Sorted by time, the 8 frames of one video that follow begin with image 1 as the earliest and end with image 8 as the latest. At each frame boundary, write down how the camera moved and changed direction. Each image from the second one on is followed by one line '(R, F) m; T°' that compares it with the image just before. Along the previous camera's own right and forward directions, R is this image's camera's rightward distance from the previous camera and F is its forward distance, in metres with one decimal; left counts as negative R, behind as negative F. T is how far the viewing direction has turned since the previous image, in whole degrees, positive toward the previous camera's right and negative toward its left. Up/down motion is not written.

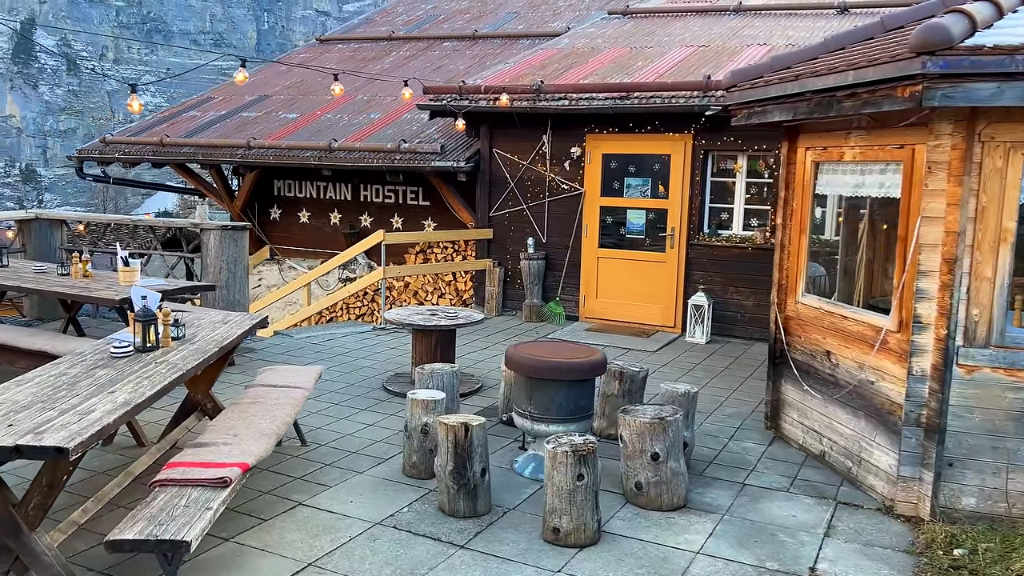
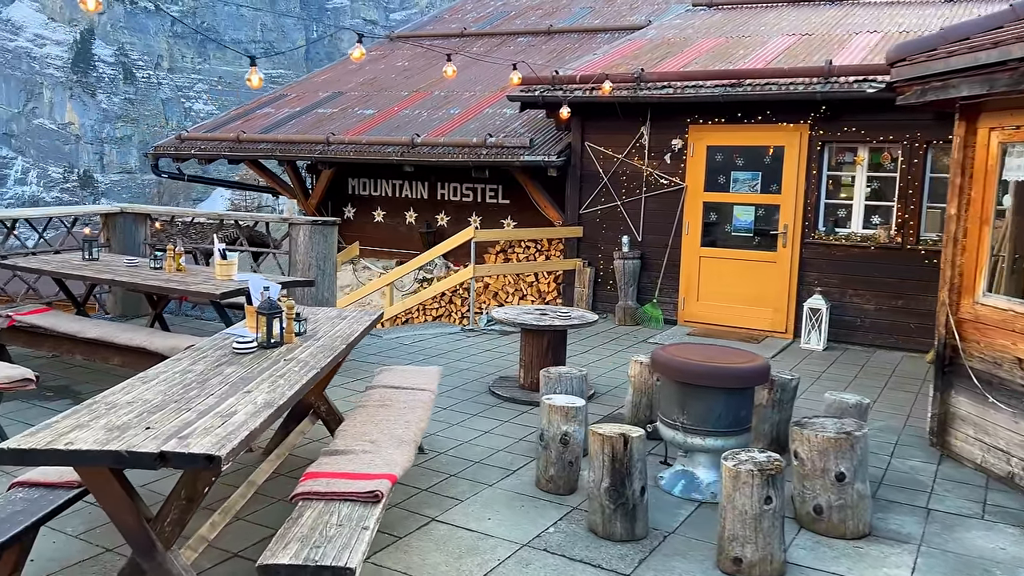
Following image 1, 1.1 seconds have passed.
(-0.6, +0.5) m; -3°
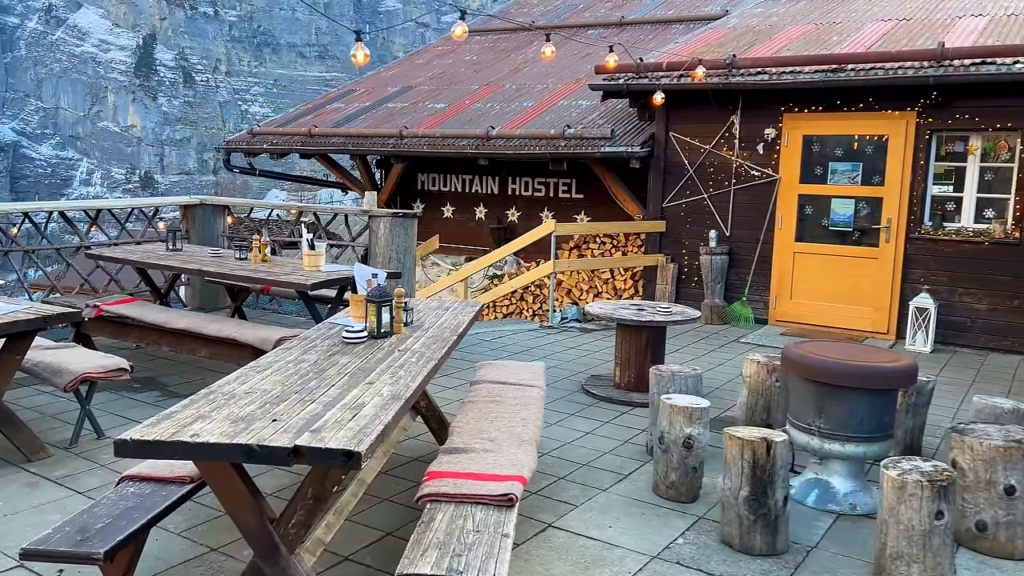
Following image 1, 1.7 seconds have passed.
(-0.4, +0.3) m; -3°
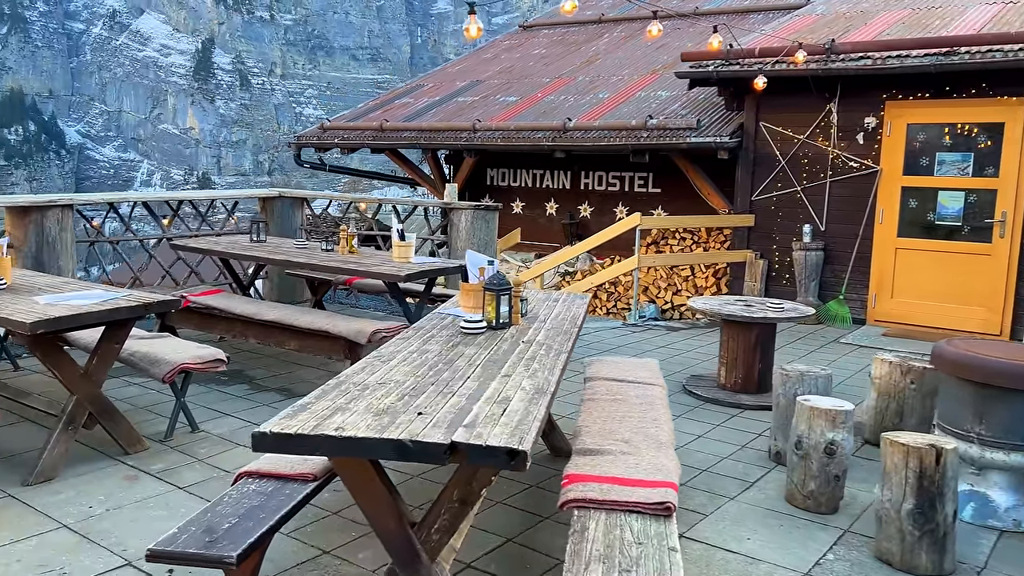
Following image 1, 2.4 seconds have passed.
(-0.3, +0.3) m; -3°
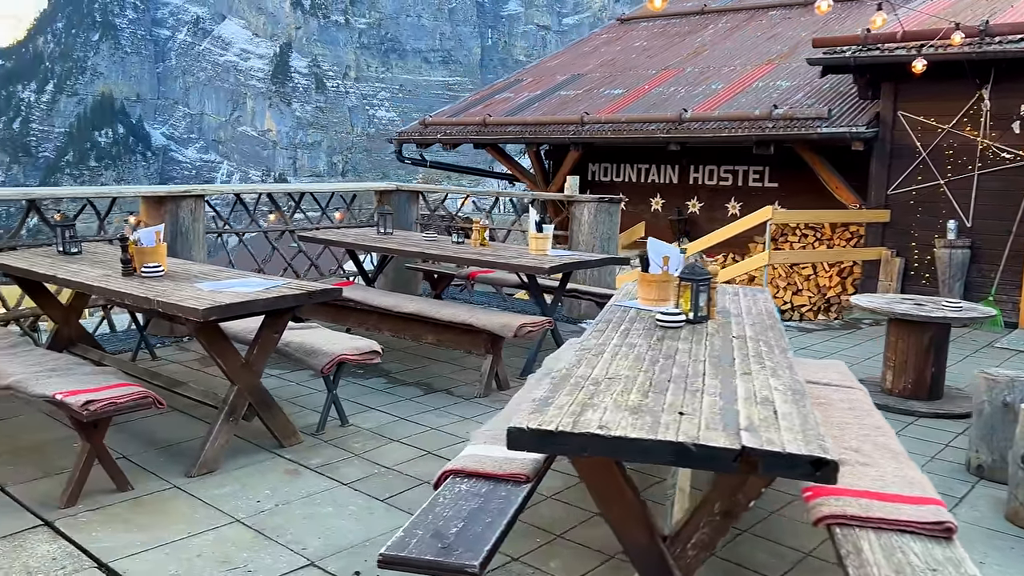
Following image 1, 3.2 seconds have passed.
(-0.5, +0.2) m; -5°
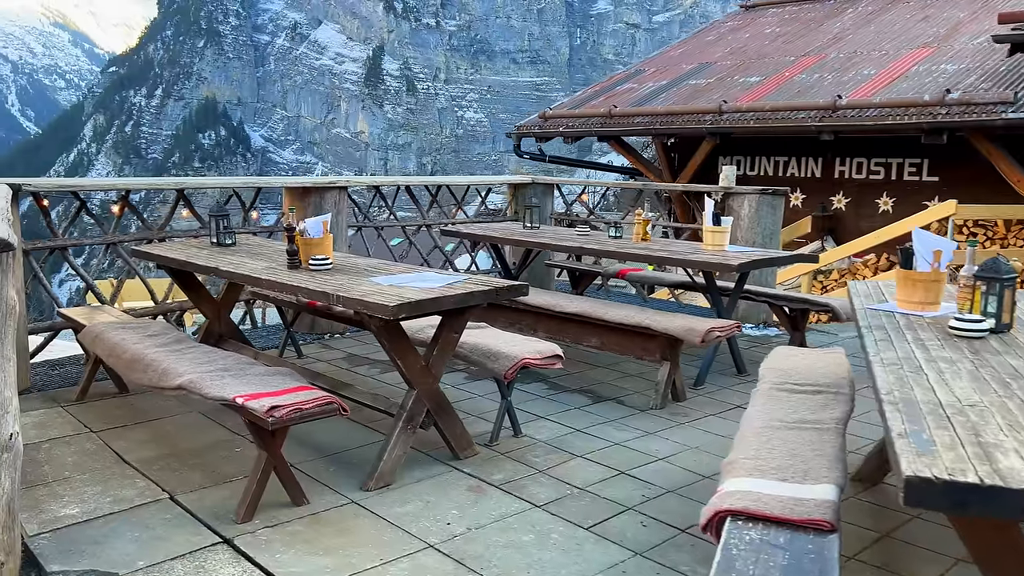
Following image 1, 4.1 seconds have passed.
(-0.5, +0.4) m; -6°
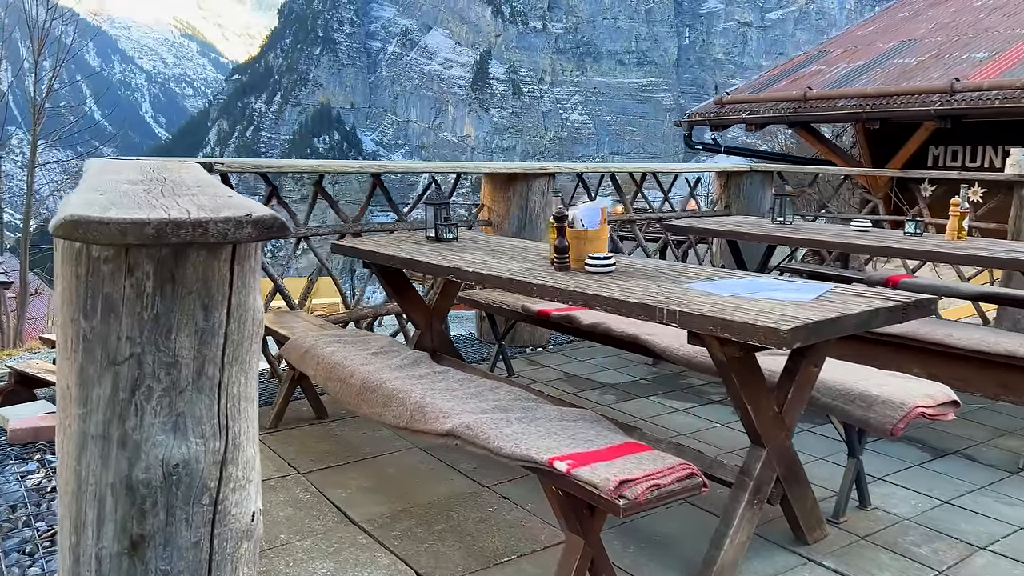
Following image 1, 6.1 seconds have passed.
(-0.9, +0.9) m; -7°
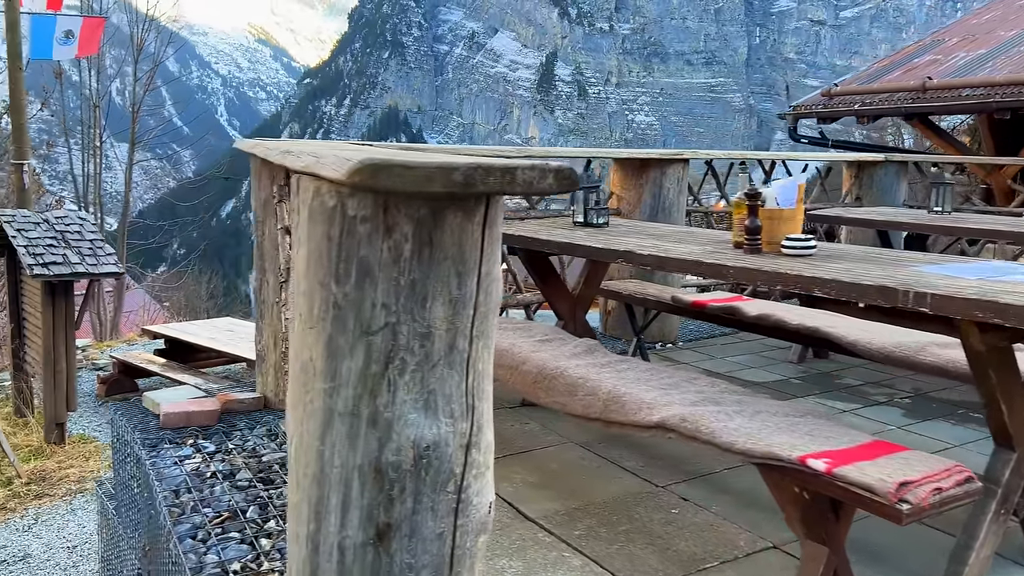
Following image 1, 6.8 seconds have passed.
(-0.4, +0.2) m; -4°
